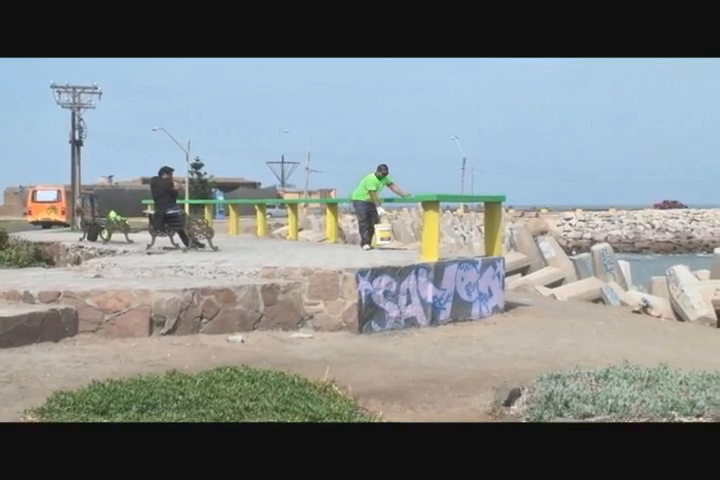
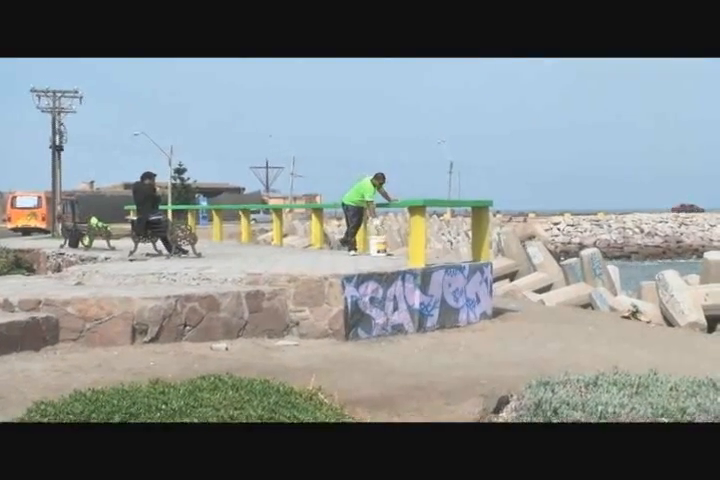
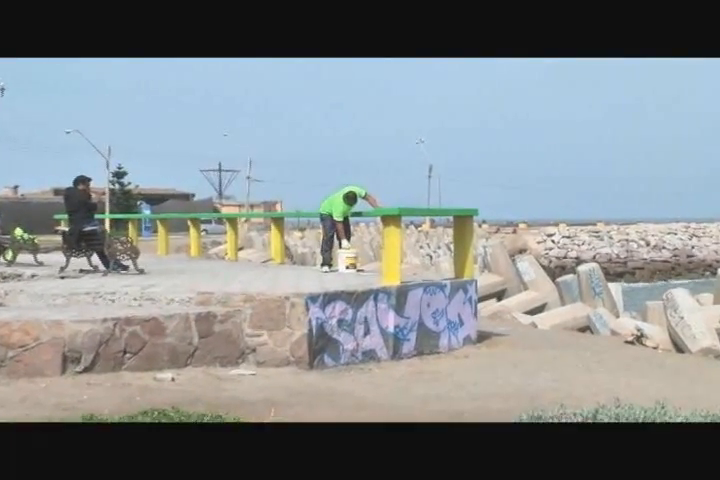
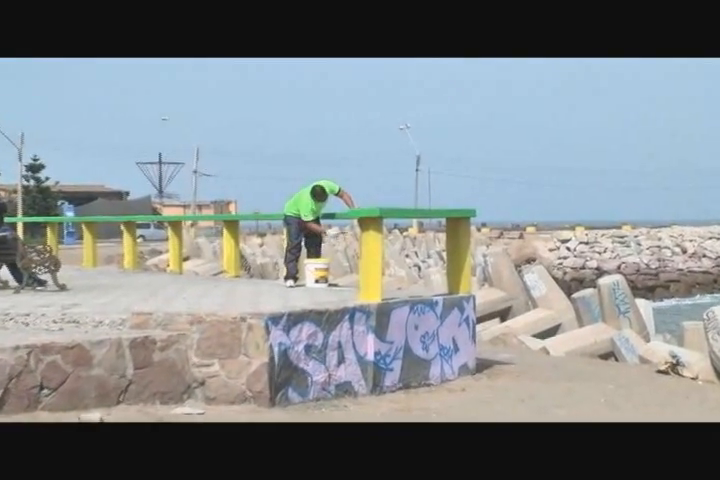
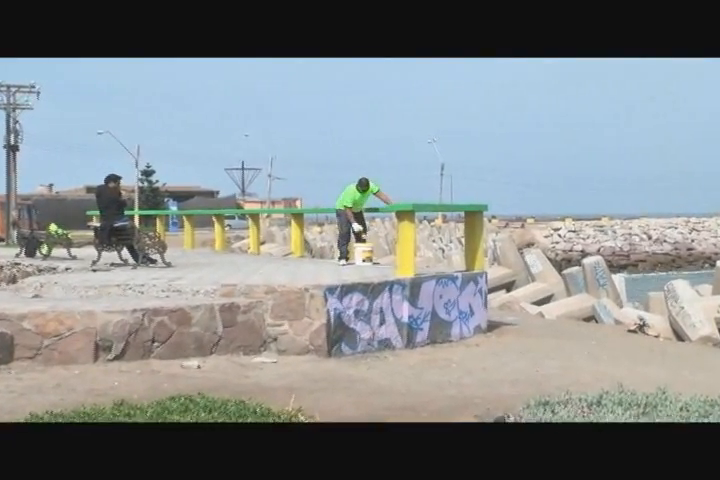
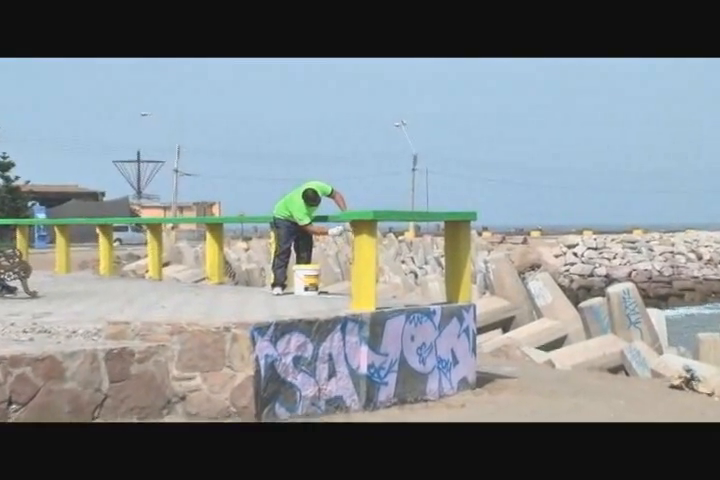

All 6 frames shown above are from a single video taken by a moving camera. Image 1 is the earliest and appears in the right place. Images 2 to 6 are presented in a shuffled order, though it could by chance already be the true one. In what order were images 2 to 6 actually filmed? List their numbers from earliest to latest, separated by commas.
2, 5, 3, 4, 6
